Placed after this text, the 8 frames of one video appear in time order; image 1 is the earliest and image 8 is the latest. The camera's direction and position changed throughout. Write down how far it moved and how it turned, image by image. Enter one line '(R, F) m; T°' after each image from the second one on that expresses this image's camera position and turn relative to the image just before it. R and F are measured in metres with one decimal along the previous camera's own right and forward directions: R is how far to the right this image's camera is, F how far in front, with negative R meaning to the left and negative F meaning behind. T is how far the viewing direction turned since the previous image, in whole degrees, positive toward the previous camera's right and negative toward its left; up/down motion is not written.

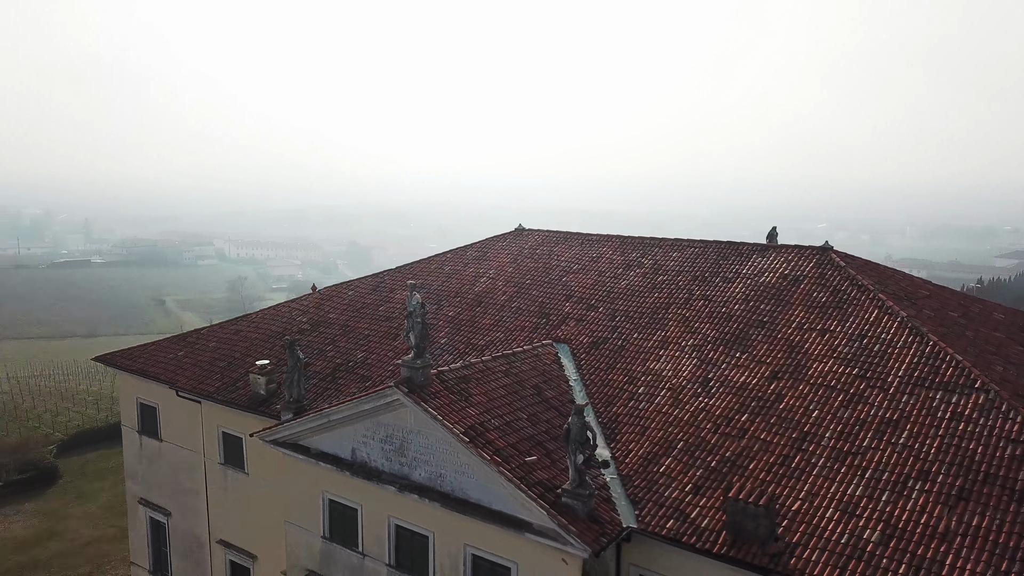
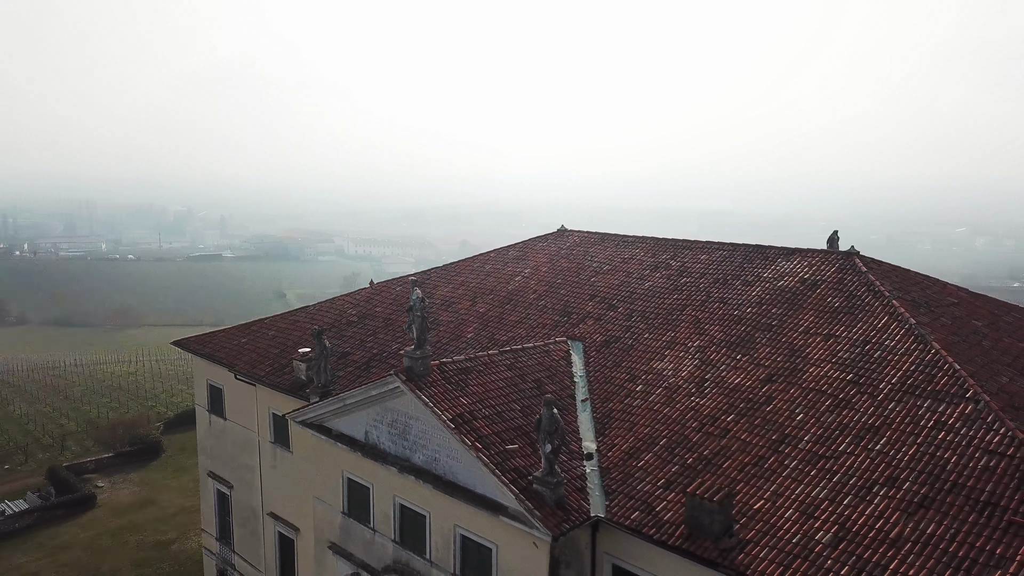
(+1.8, -0.5) m; -8°
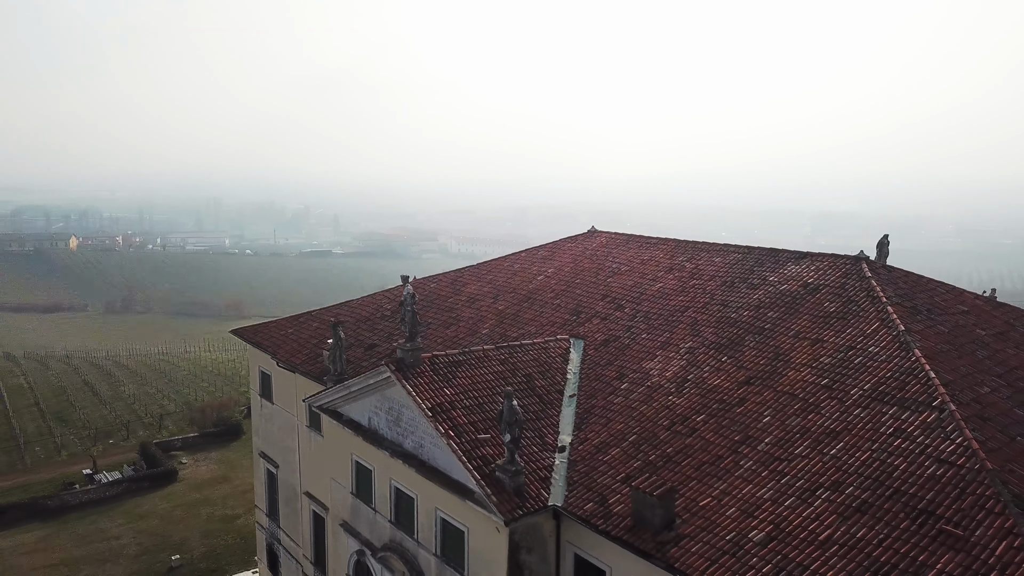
(+1.9, -0.5) m; -8°
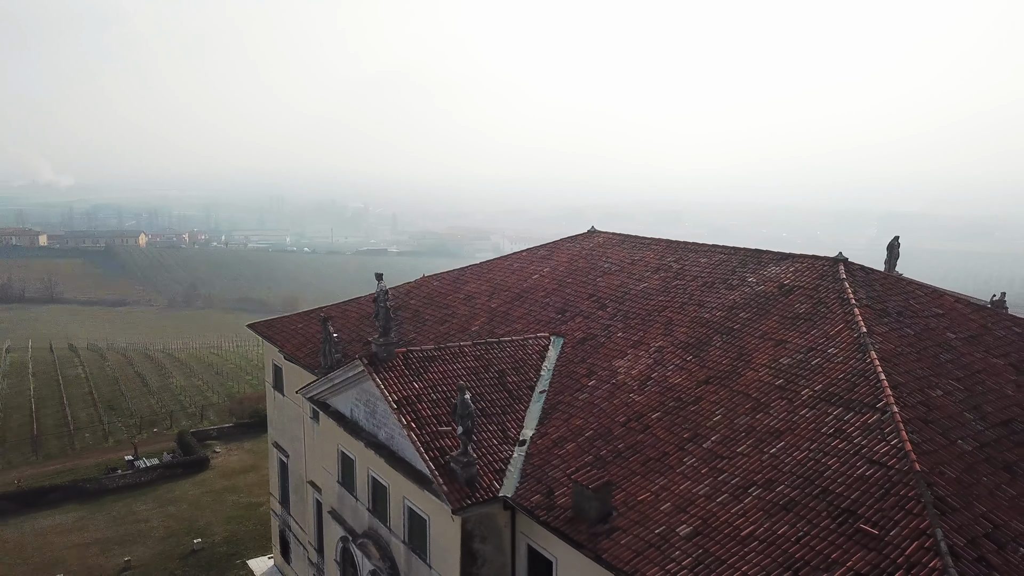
(+1.4, -0.3) m; -4°
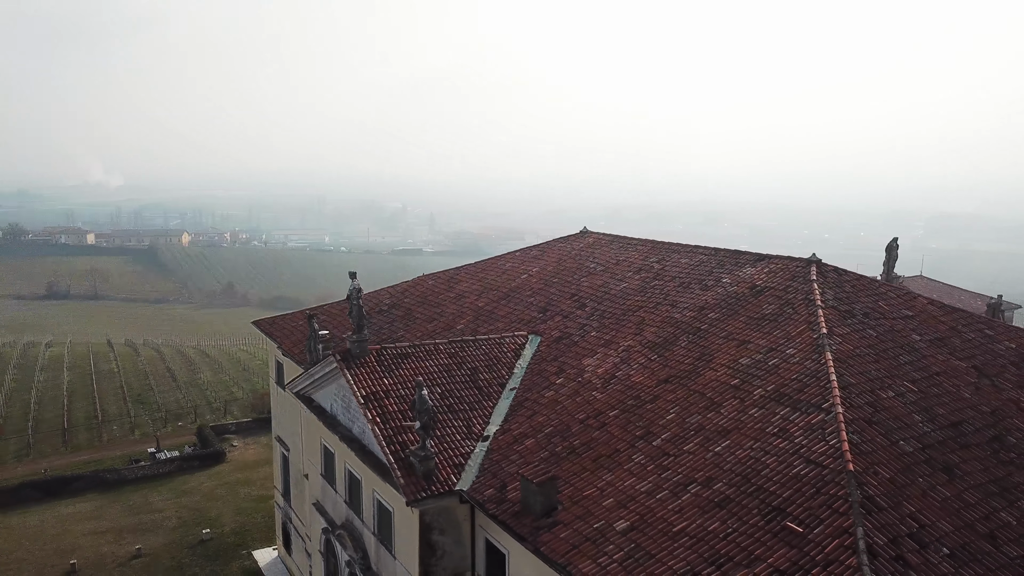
(+1.2, -0.2) m; -3°
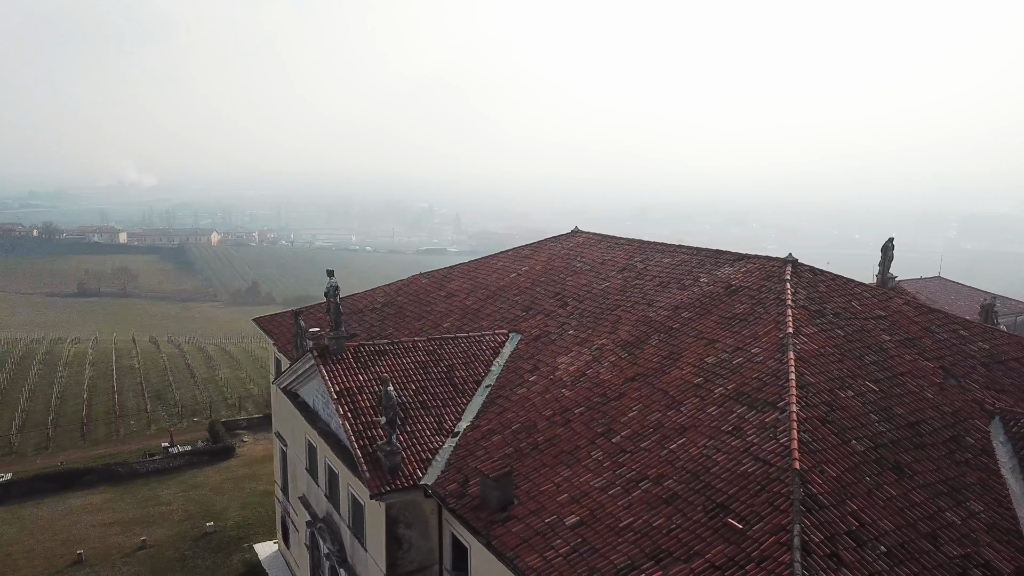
(+0.9, -0.2) m; -2°
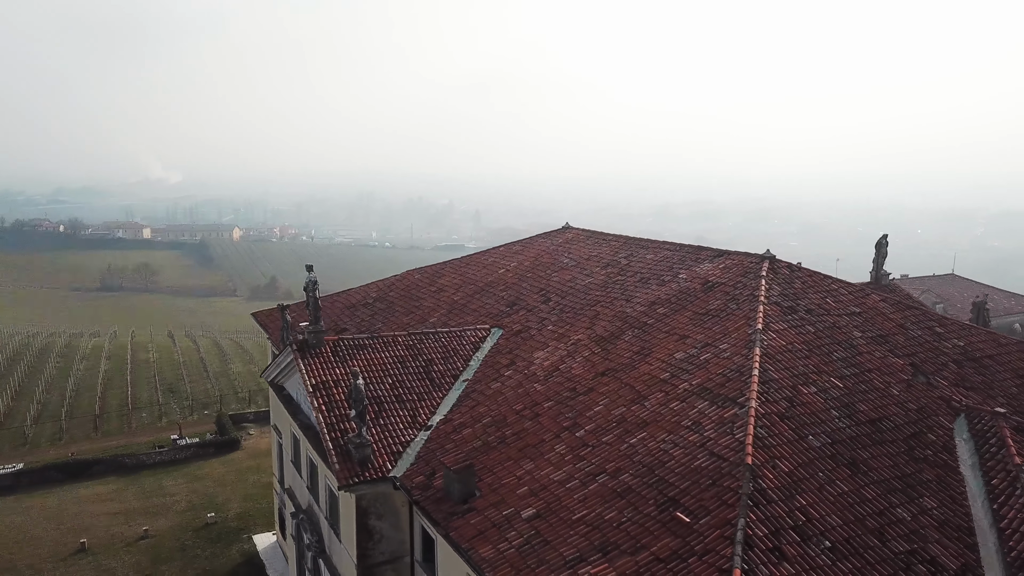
(+0.8, -0.1) m; -2°
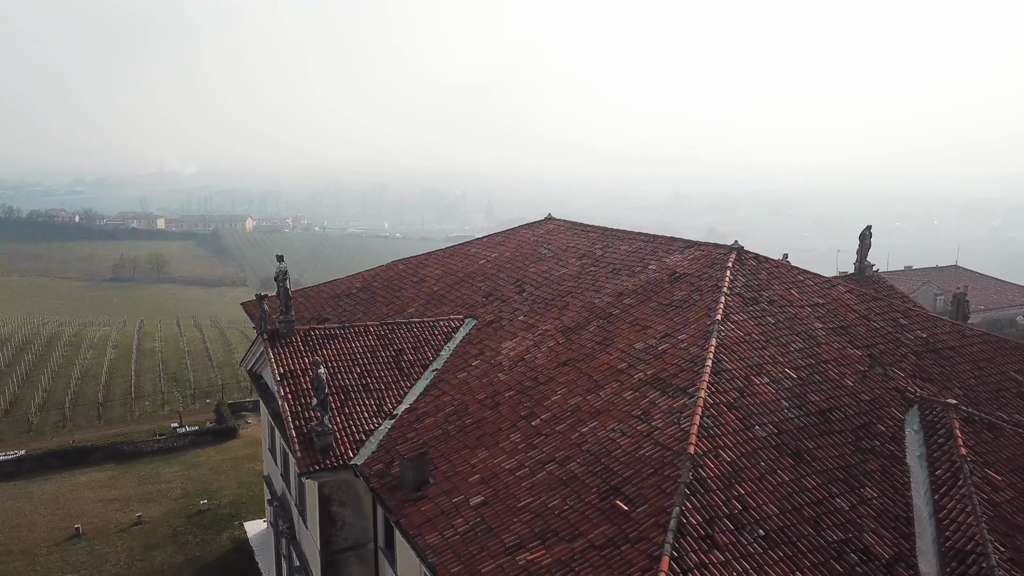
(+0.8, -0.1) m; -1°
